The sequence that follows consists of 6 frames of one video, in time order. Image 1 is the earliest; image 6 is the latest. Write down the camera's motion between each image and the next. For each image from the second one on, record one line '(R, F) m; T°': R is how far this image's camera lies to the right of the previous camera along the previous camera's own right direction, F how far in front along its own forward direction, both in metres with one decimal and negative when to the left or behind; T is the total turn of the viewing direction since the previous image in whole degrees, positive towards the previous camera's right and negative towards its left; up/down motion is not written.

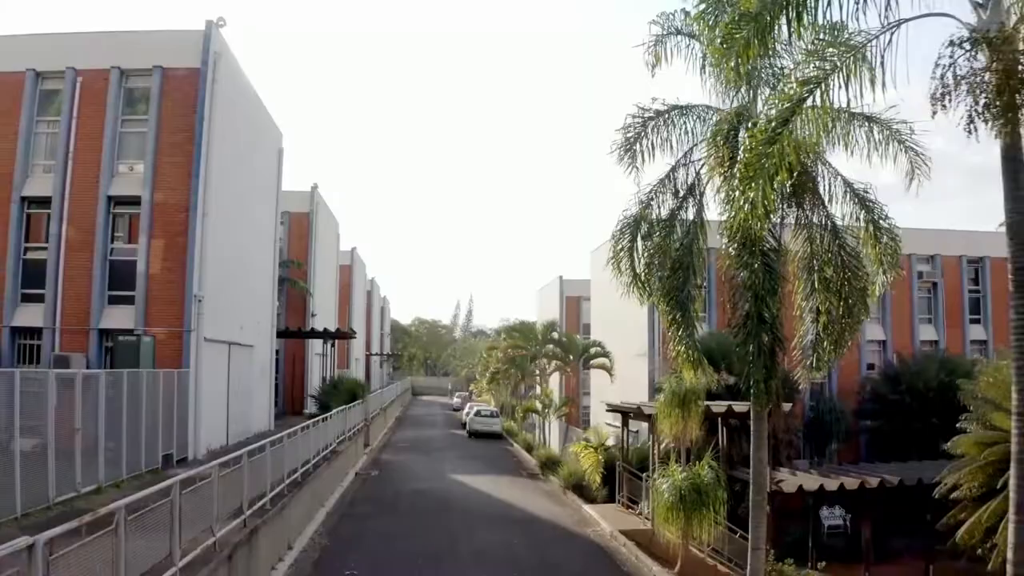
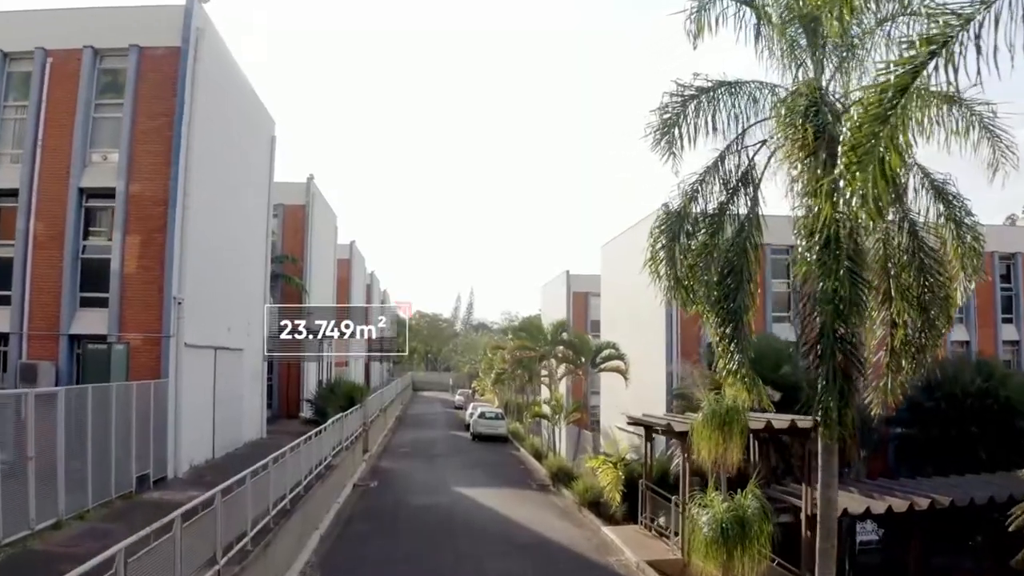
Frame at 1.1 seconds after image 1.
(-0.2, +1.4) m; 0°
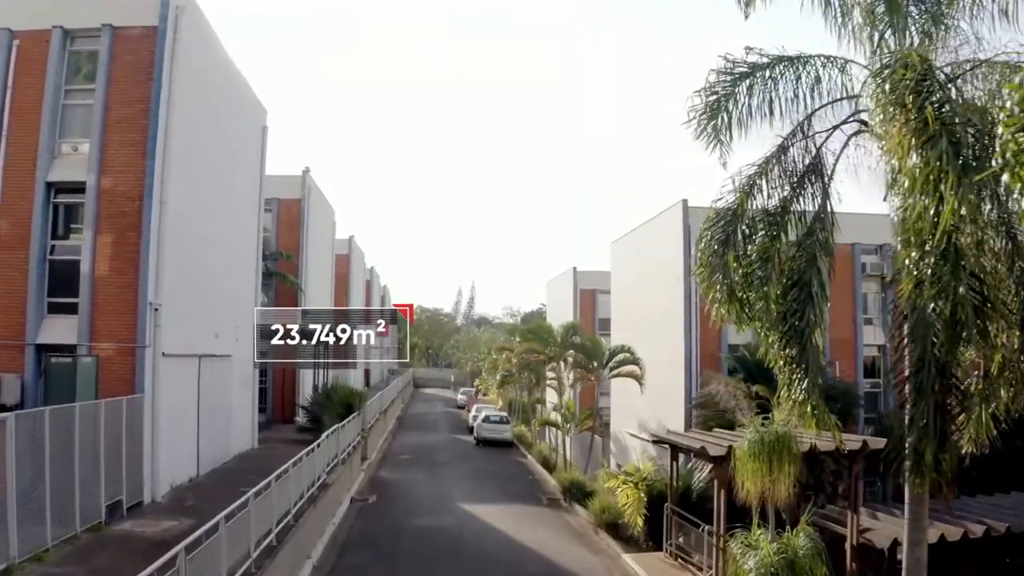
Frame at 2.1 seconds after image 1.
(-0.2, +1.3) m; 0°
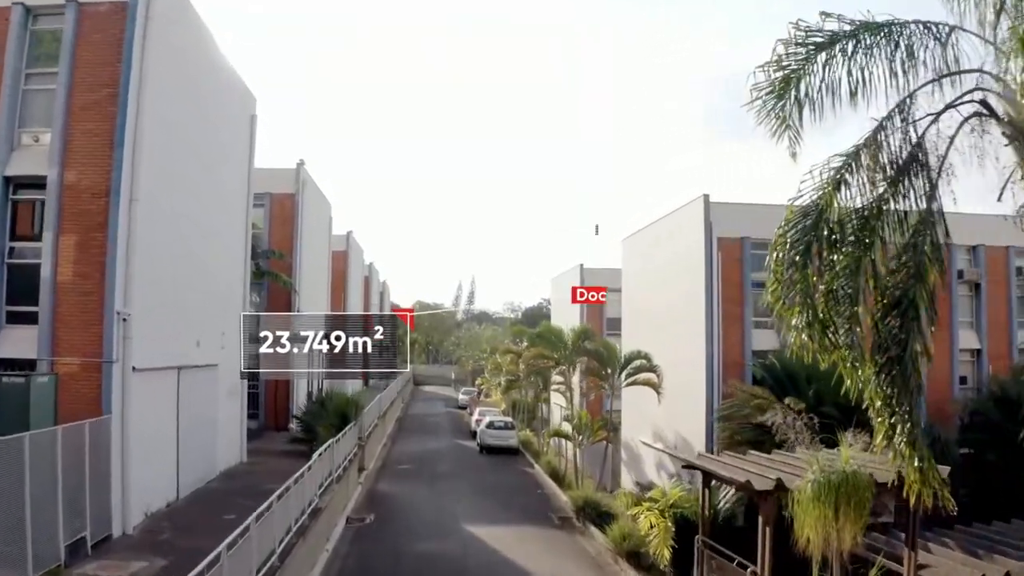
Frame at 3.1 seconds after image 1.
(-0.2, +1.4) m; 0°
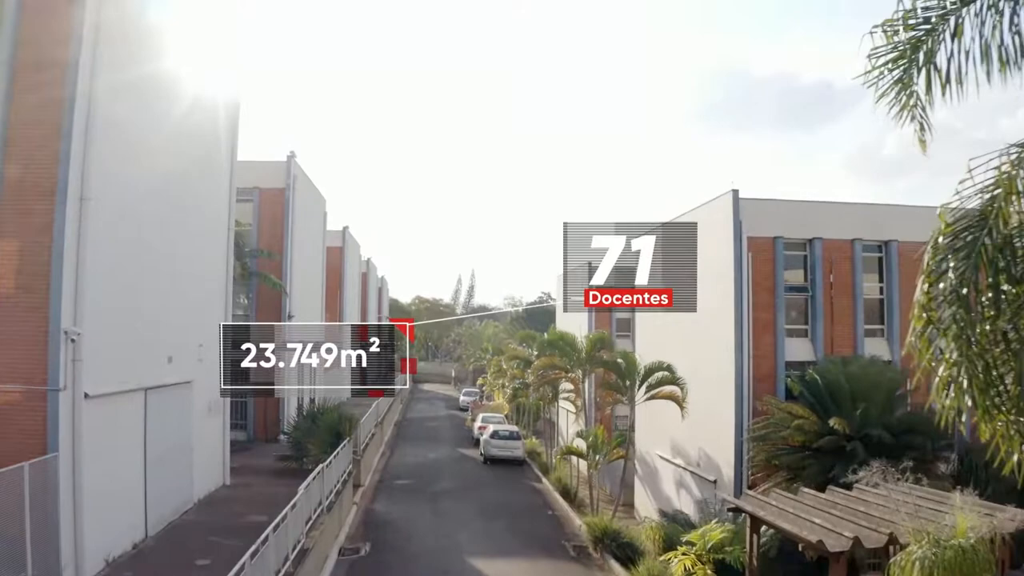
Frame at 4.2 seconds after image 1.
(-0.2, +1.7) m; 0°
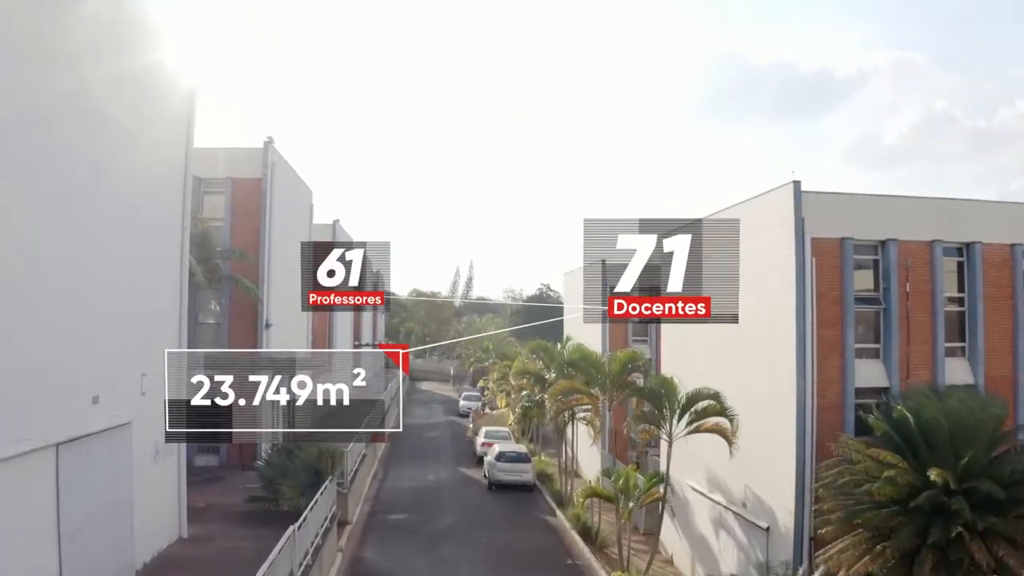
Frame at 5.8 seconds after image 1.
(-0.3, +2.8) m; 0°
